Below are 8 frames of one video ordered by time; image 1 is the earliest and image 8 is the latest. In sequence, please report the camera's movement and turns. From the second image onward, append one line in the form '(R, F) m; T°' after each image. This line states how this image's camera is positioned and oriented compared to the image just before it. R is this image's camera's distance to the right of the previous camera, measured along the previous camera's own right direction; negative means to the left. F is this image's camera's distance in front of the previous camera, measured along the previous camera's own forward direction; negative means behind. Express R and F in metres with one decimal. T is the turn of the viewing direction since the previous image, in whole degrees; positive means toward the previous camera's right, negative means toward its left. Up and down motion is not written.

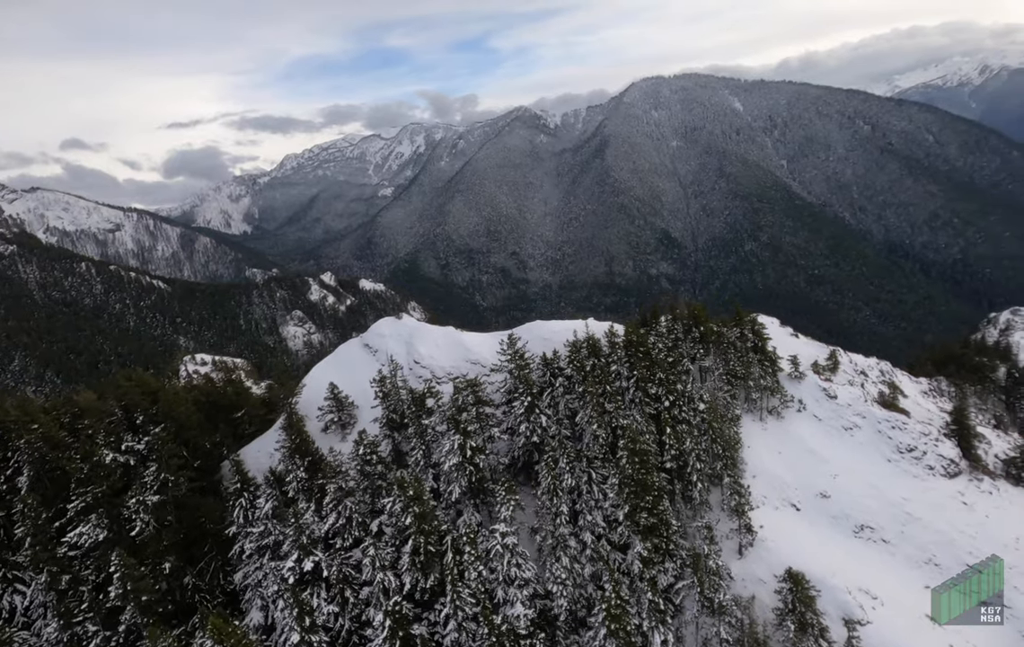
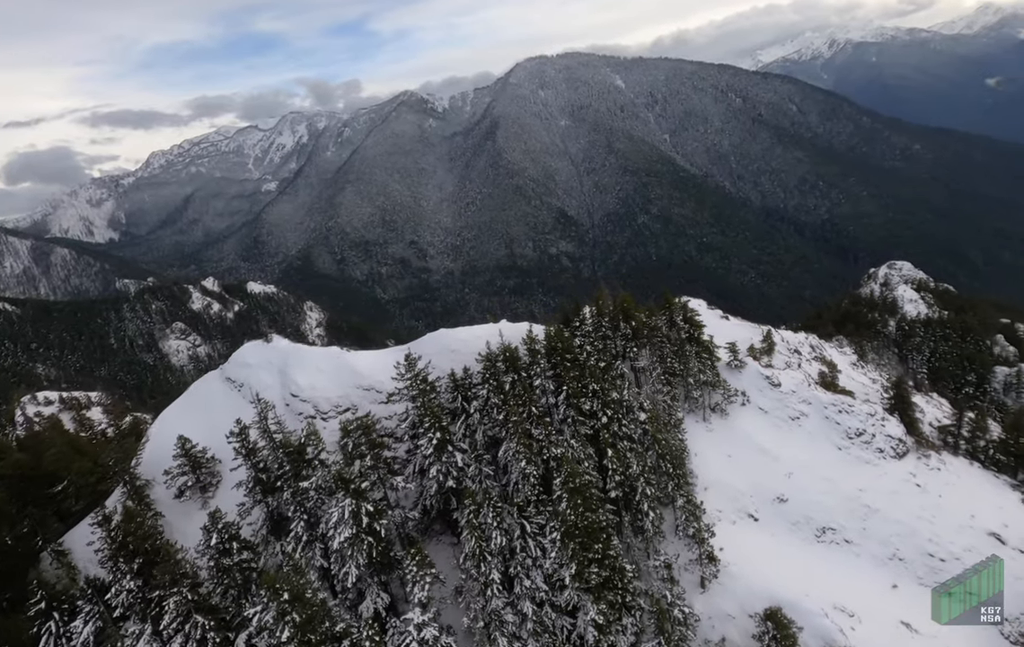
(+0.6, +7.4) m; +9°
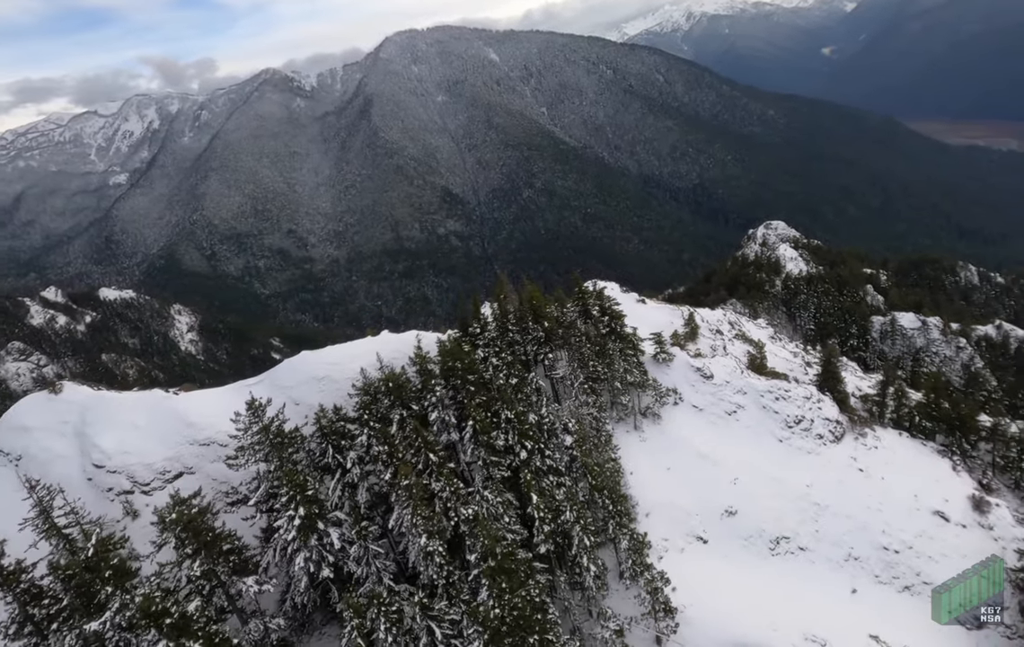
(+0.7, +7.4) m; +10°
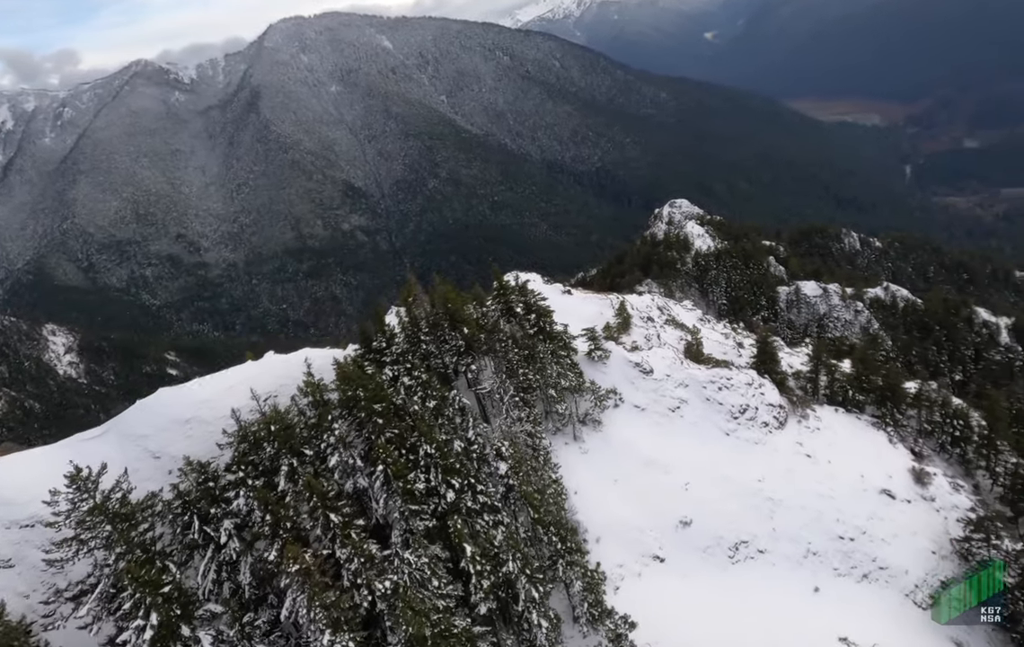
(+0.2, +4.5) m; +8°
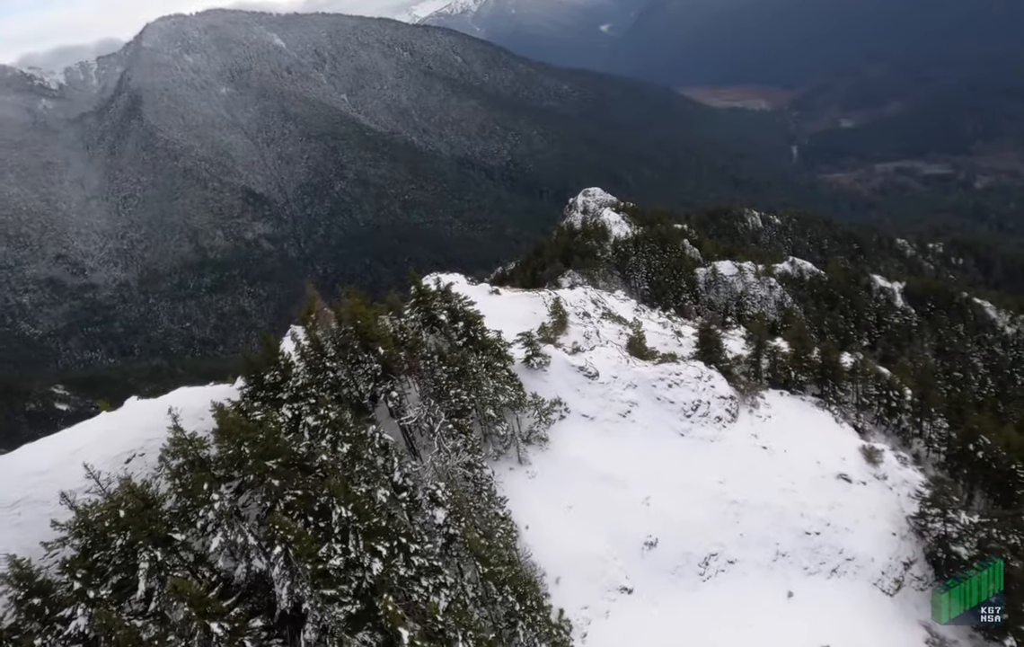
(-0.1, +4.0) m; +7°
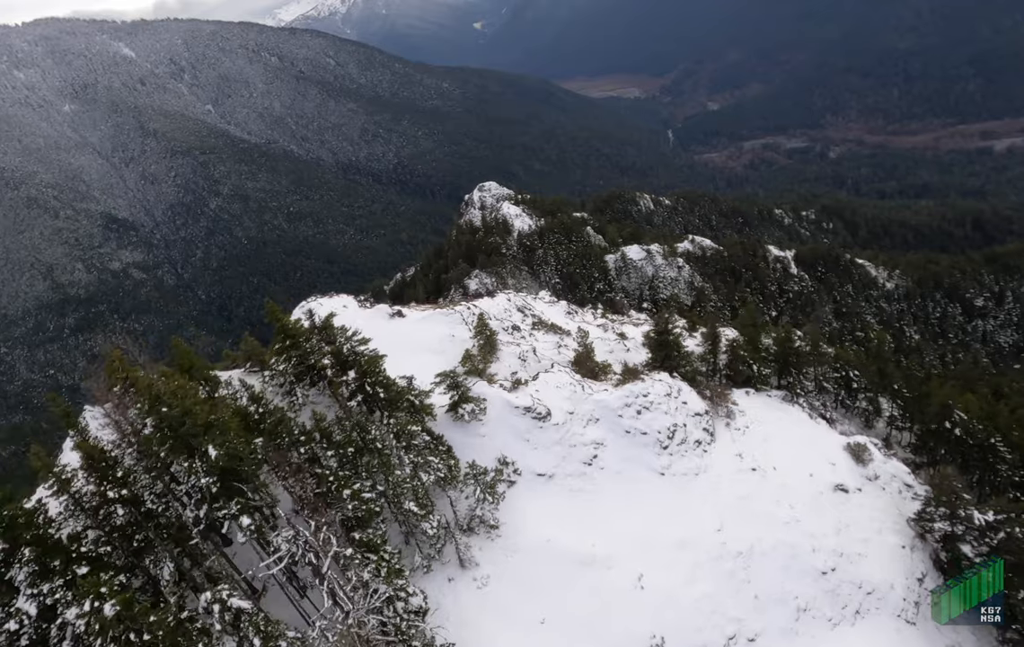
(-0.1, +7.6) m; +9°
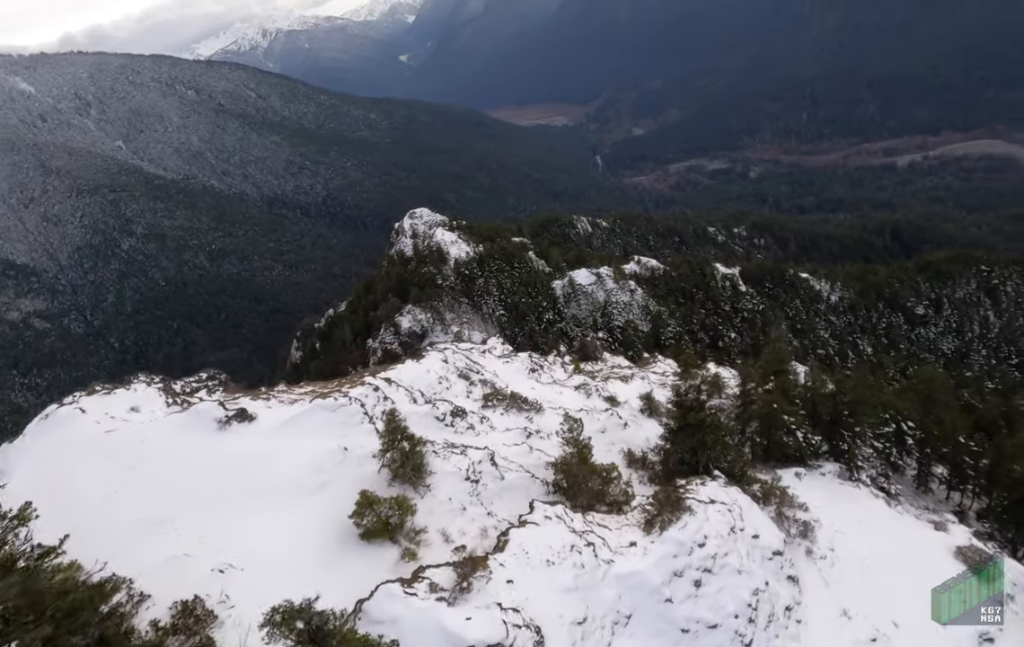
(+0.2, +10.9) m; +6°
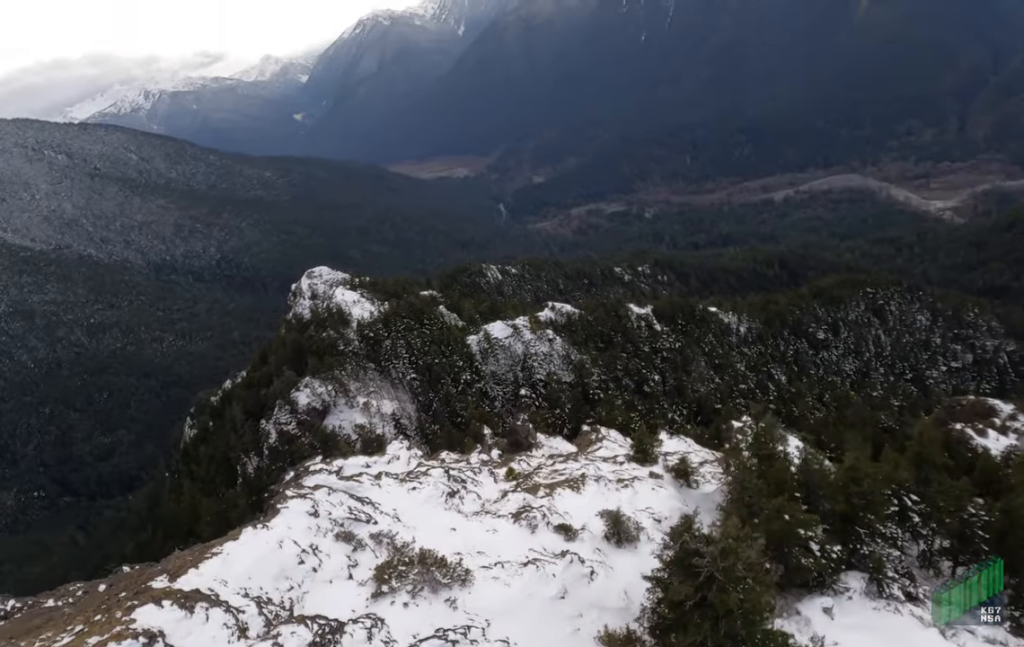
(+0.5, +7.0) m; +8°
